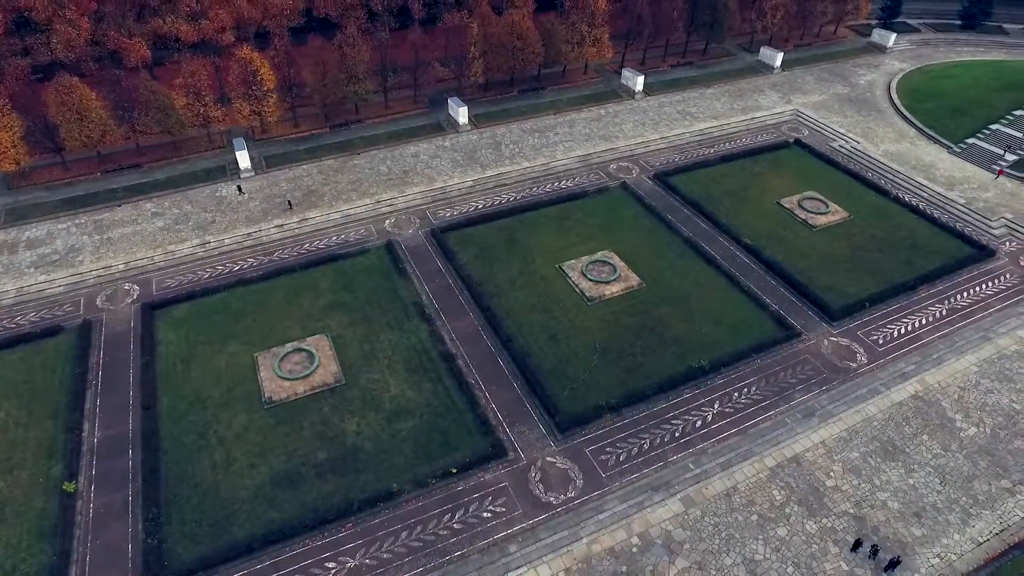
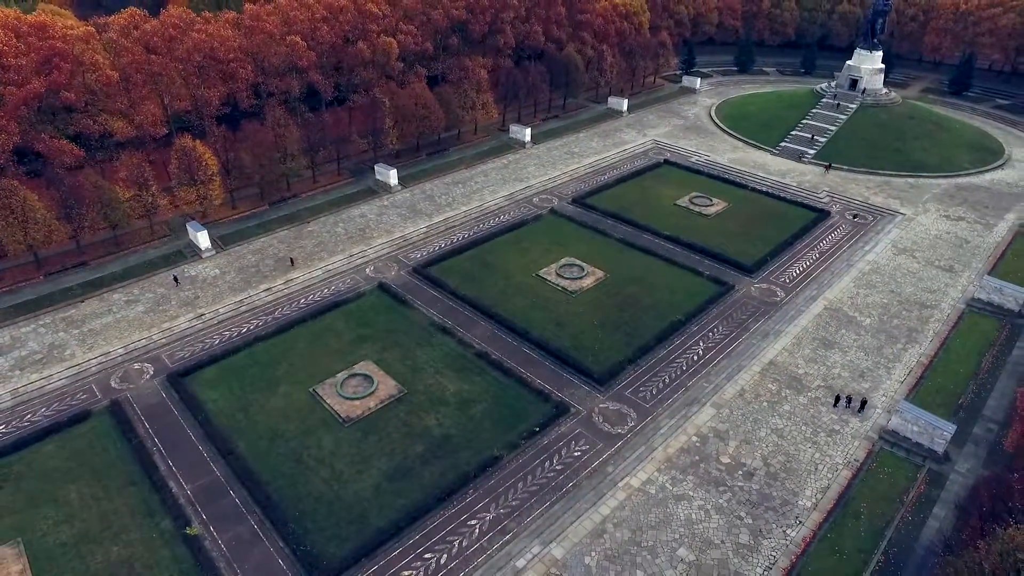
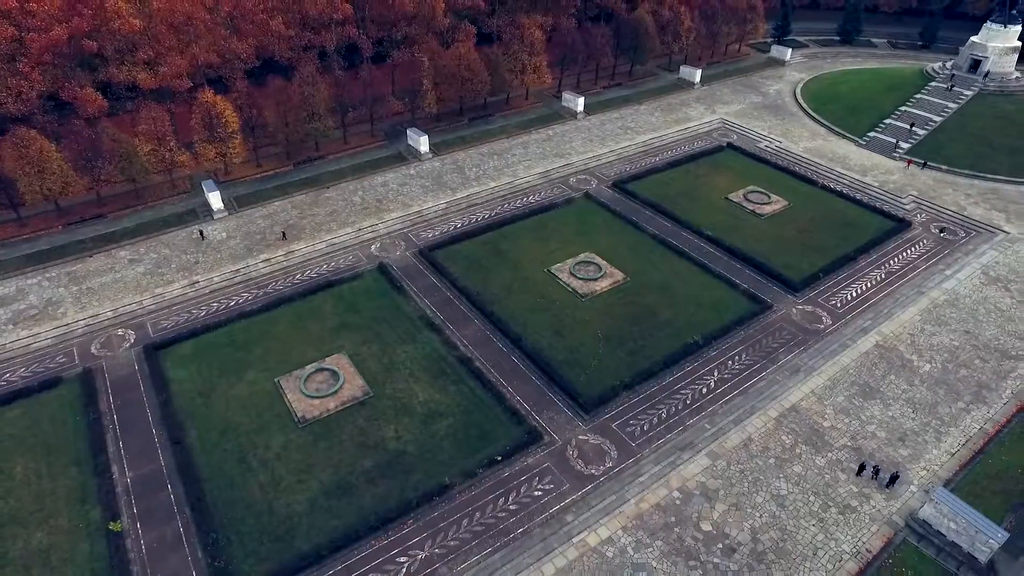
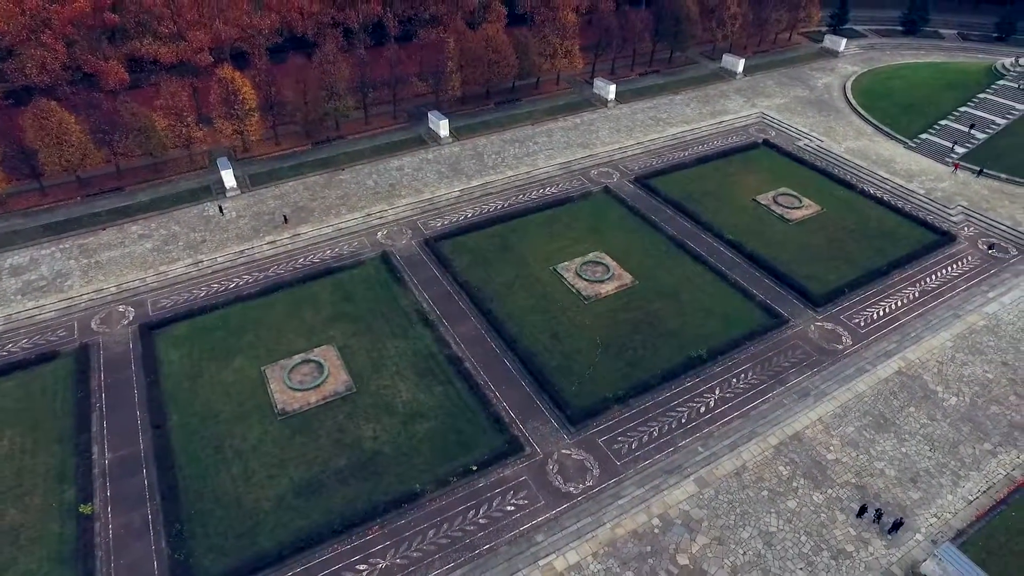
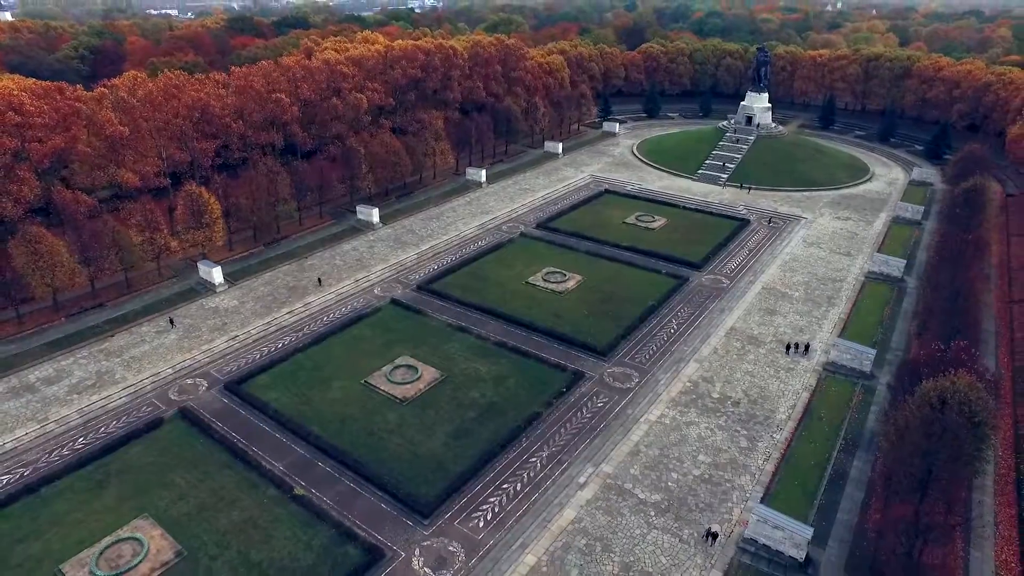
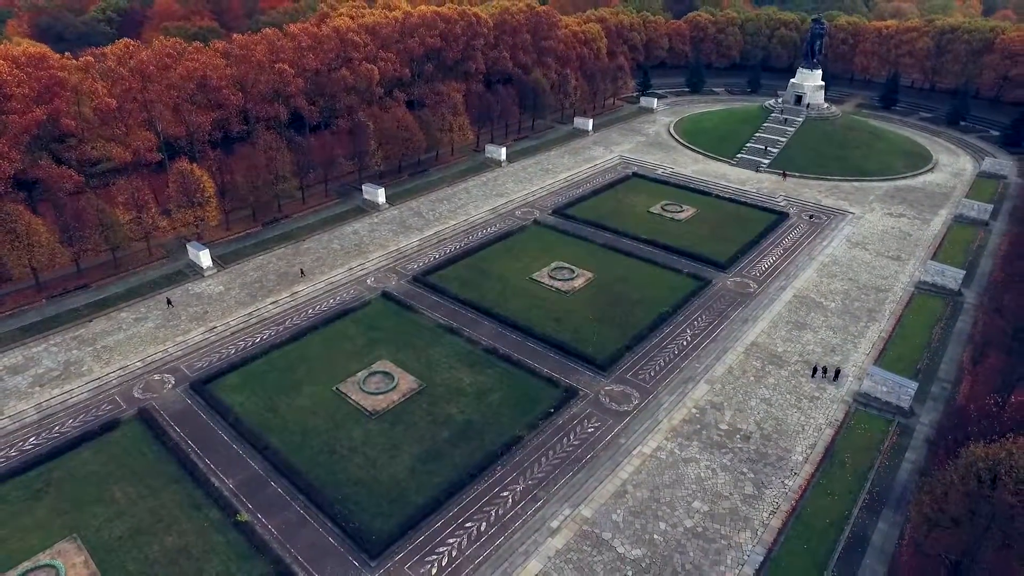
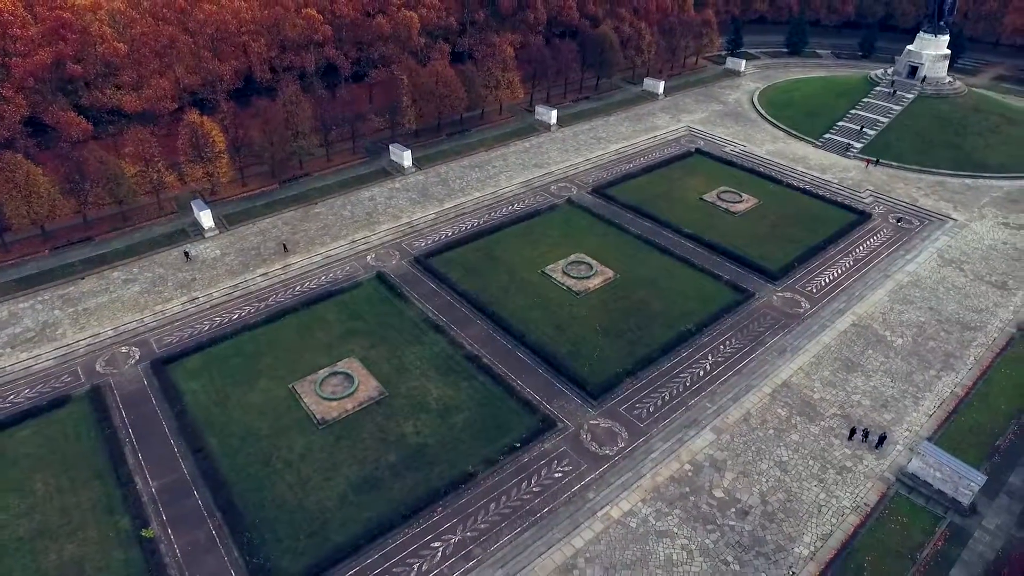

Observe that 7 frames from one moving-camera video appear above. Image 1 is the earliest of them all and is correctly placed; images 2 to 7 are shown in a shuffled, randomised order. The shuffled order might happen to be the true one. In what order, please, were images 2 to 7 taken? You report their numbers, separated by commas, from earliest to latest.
4, 3, 7, 2, 6, 5
